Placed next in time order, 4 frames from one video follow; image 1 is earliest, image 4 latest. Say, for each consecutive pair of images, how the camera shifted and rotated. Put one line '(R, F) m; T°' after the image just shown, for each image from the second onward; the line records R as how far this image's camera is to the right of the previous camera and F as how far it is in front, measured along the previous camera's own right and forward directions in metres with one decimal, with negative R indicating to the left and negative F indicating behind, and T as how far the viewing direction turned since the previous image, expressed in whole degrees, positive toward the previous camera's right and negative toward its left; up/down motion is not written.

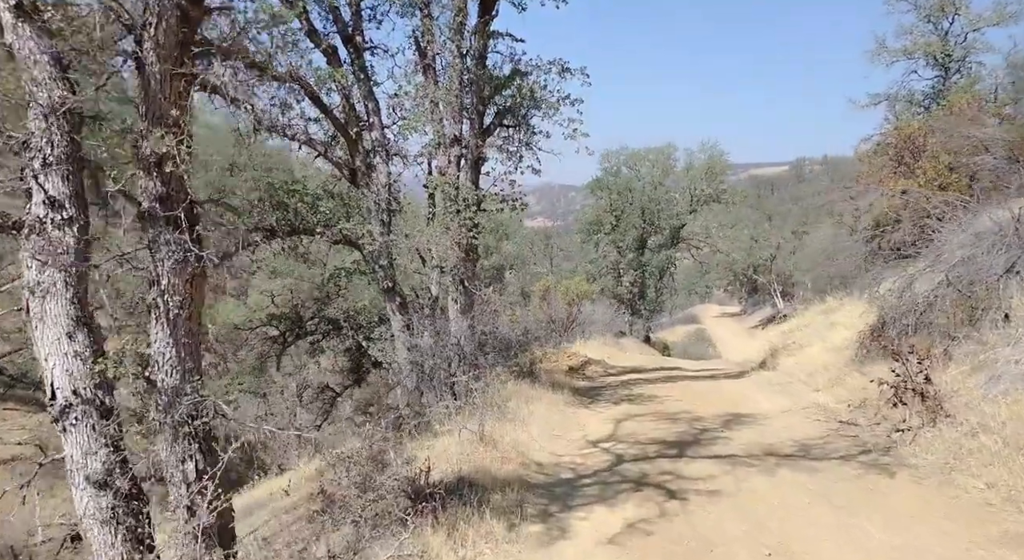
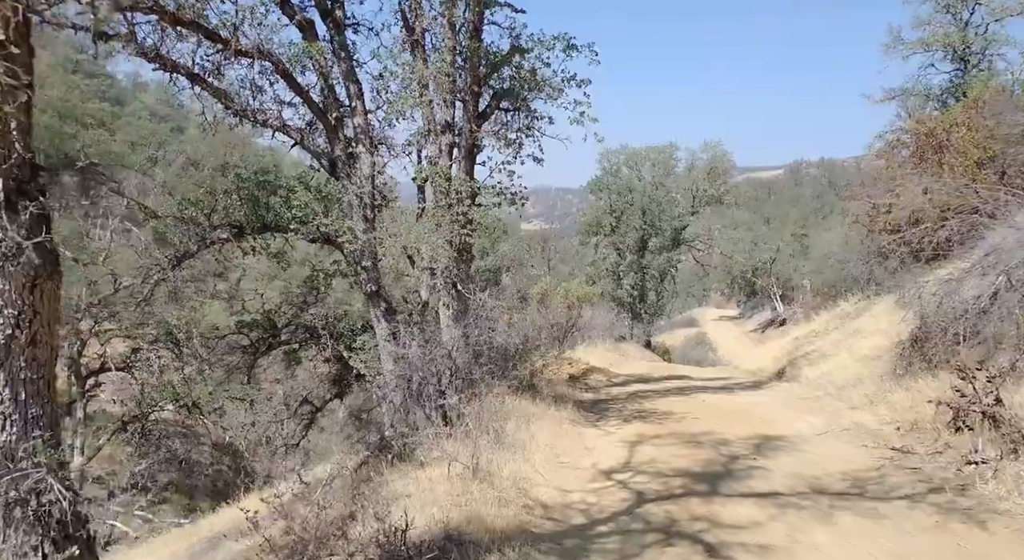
(0.0, +1.4) m; 0°
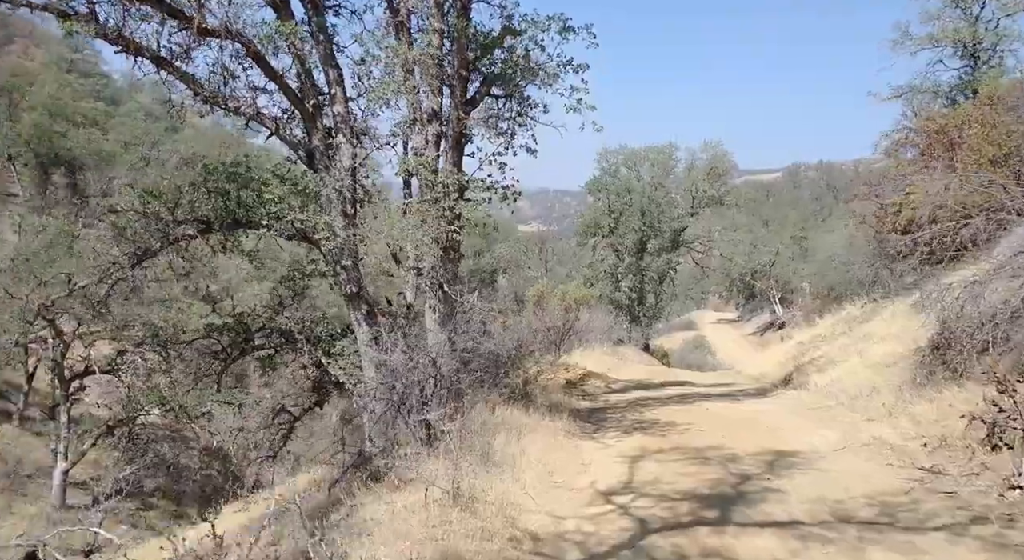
(+0.1, +0.8) m; 0°
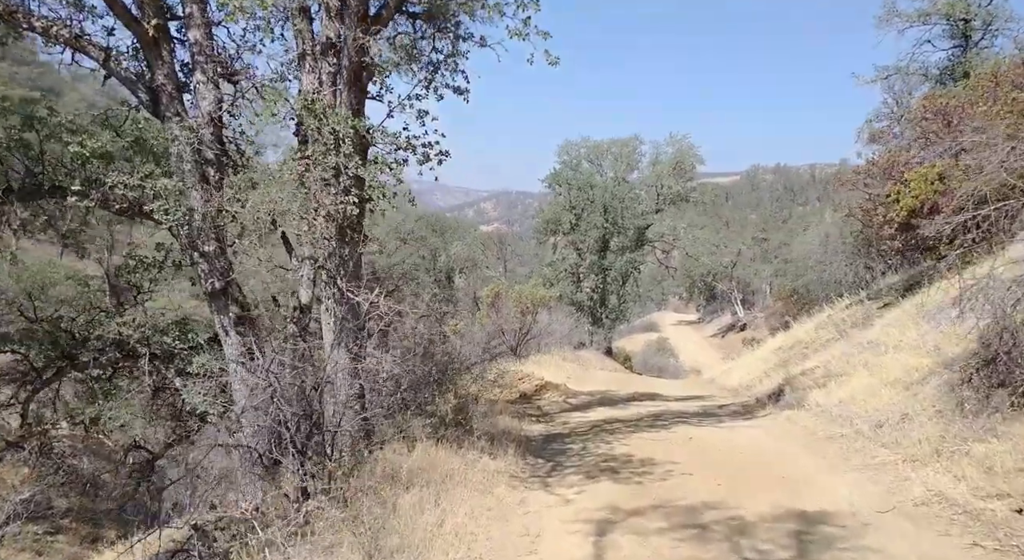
(+0.4, +2.7) m; +3°
